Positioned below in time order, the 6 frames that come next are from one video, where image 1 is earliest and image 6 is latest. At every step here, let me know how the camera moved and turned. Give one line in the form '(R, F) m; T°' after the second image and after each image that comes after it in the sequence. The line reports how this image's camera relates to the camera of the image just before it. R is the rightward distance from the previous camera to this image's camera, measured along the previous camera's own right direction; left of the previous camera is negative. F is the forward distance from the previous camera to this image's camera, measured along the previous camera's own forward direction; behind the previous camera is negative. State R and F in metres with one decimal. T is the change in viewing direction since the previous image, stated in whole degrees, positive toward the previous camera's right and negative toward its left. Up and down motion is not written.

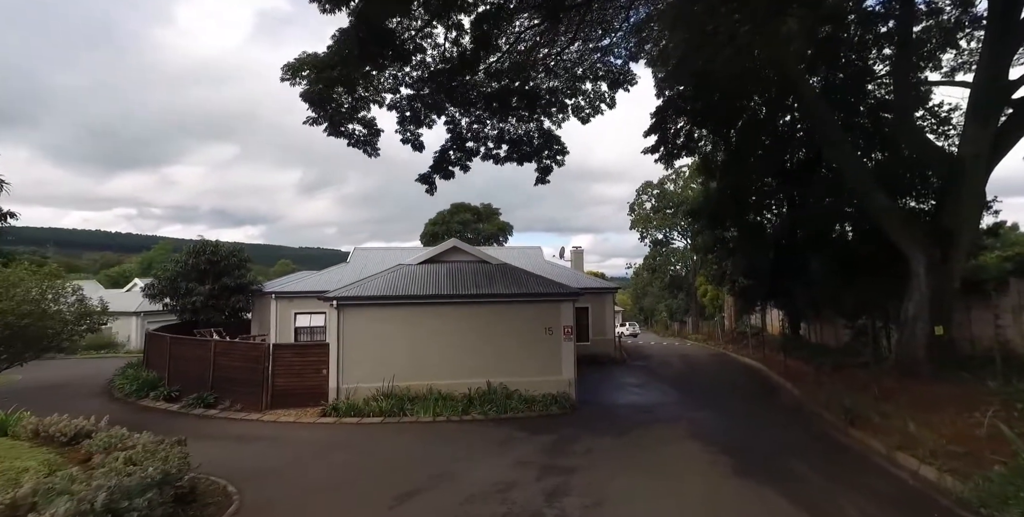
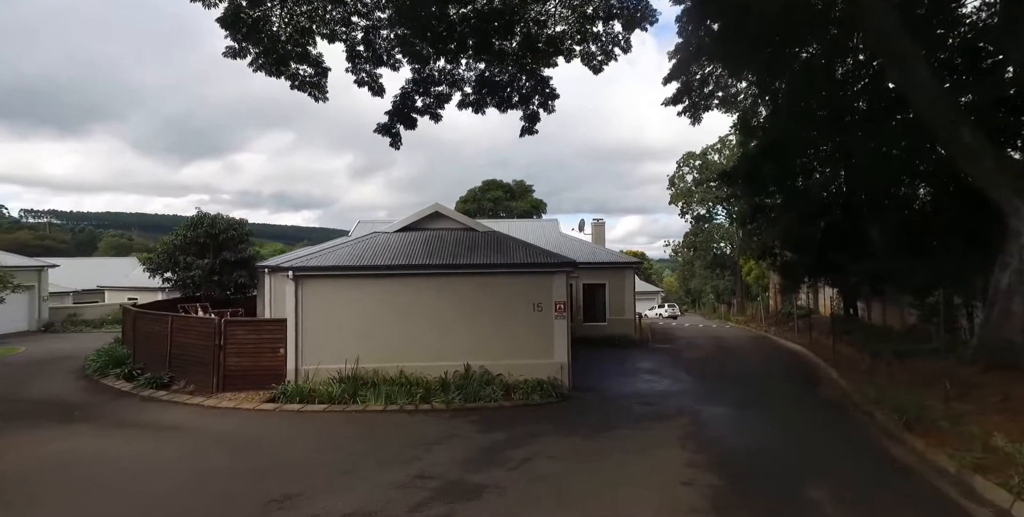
(+1.2, +1.7) m; -5°
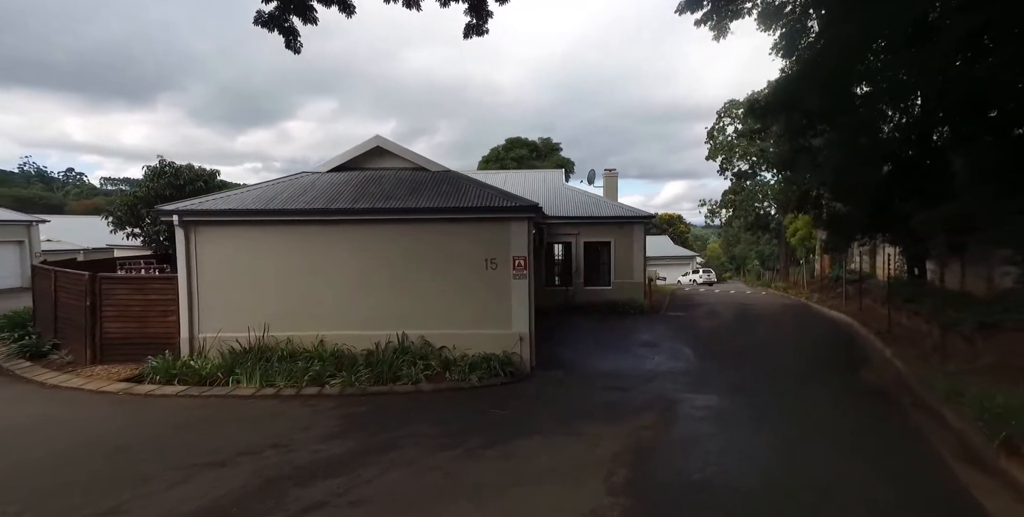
(+1.4, +2.4) m; -4°
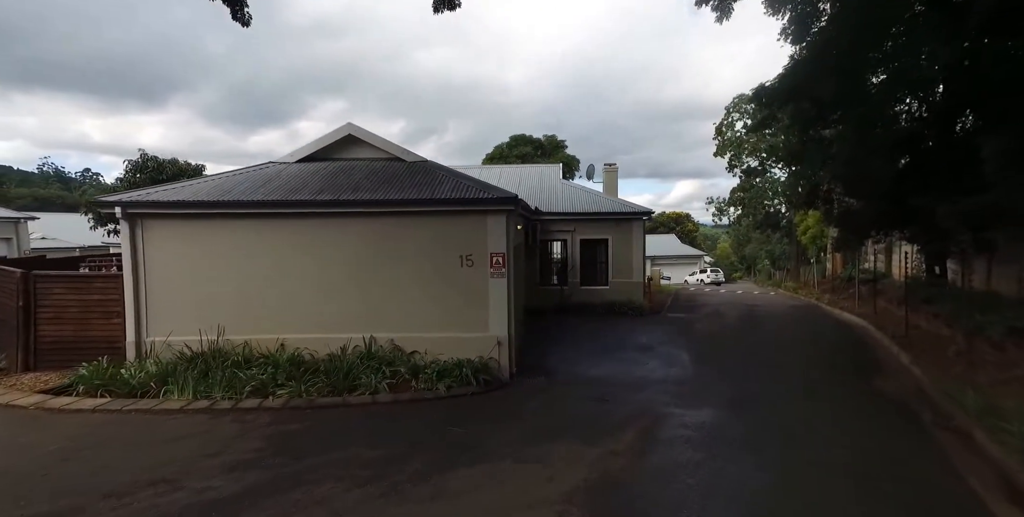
(+0.4, +0.7) m; -1°
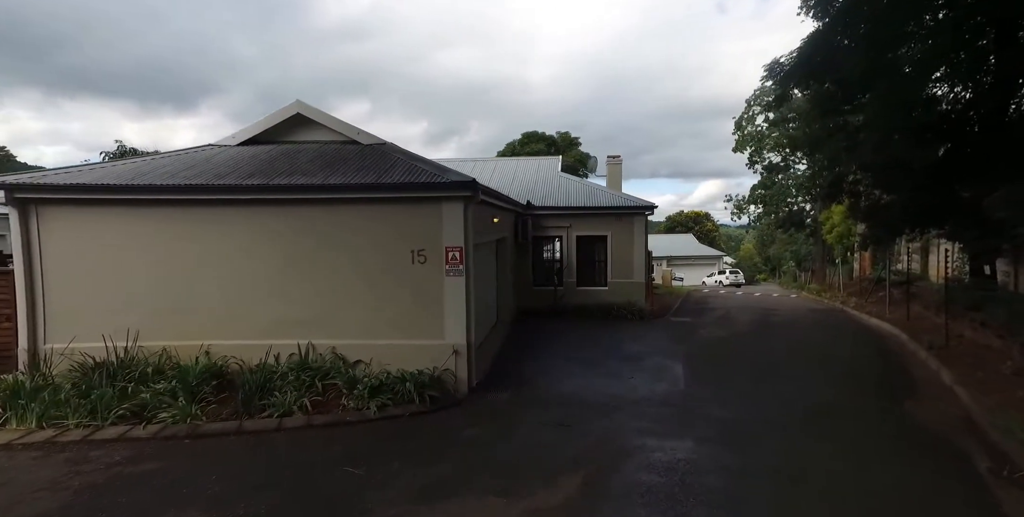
(+0.7, +1.1) m; -2°
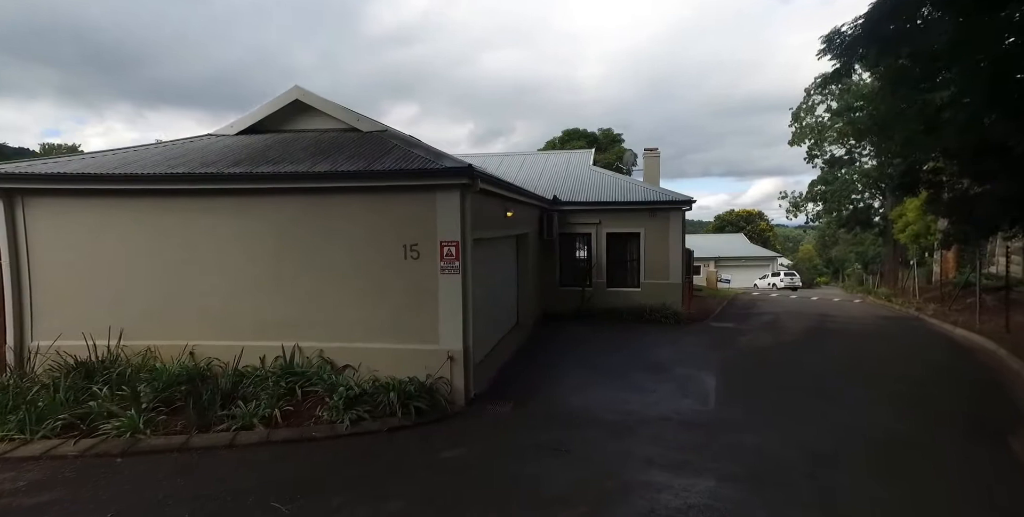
(+0.5, +0.7) m; -5°
